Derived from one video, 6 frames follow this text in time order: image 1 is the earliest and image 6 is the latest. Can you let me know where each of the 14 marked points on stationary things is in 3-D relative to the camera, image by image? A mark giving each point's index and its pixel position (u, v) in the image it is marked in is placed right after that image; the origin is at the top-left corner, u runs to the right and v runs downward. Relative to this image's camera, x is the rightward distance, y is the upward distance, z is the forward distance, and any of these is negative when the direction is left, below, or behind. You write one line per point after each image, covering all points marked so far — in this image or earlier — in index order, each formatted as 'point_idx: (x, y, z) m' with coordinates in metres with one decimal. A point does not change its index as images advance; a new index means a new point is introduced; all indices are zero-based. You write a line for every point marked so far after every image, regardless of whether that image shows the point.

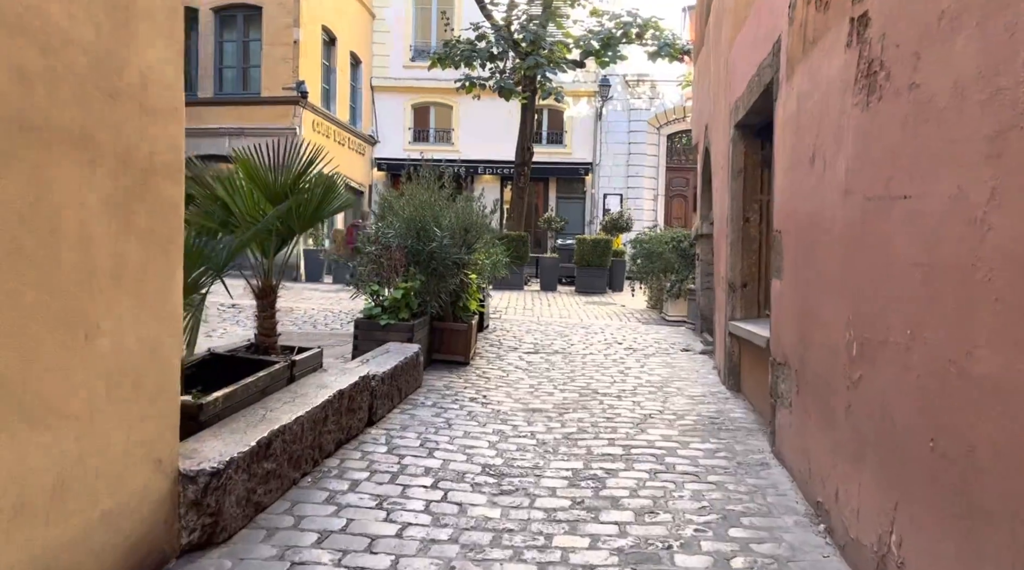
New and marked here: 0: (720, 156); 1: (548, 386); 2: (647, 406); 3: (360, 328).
0: (+1.8, +1.1, +7.2) m
1: (+0.3, -0.8, +6.6) m
2: (+1.0, -0.9, +5.8) m
3: (-1.2, -0.3, +6.4) m
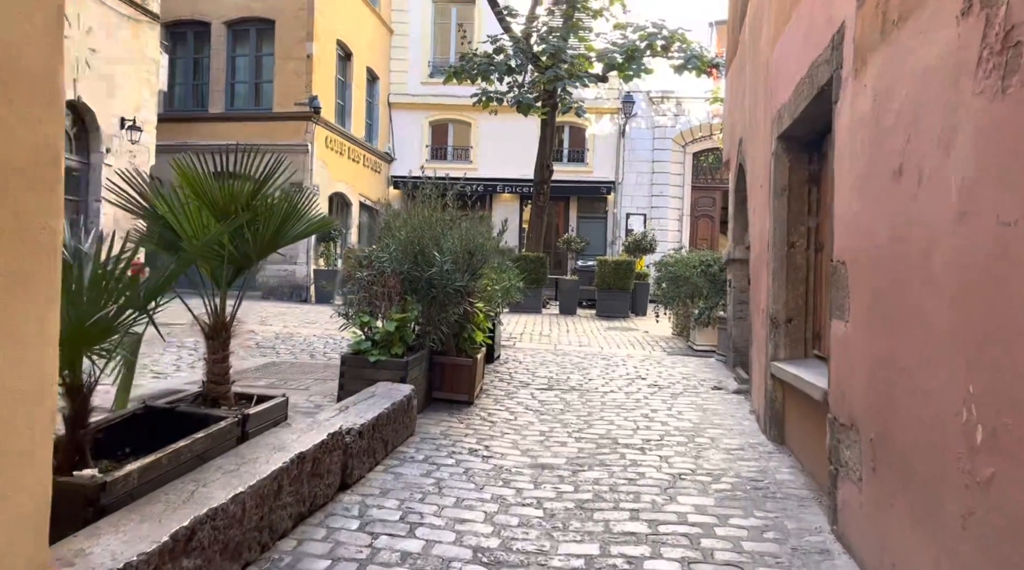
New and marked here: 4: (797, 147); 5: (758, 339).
0: (+1.9, +0.9, +6.4) m
1: (+0.3, -1.0, +5.7) m
2: (+1.0, -1.1, +4.9) m
3: (-1.1, -0.6, +5.6) m
4: (+1.9, +0.9, +5.4) m
5: (+1.9, -0.4, +6.5) m
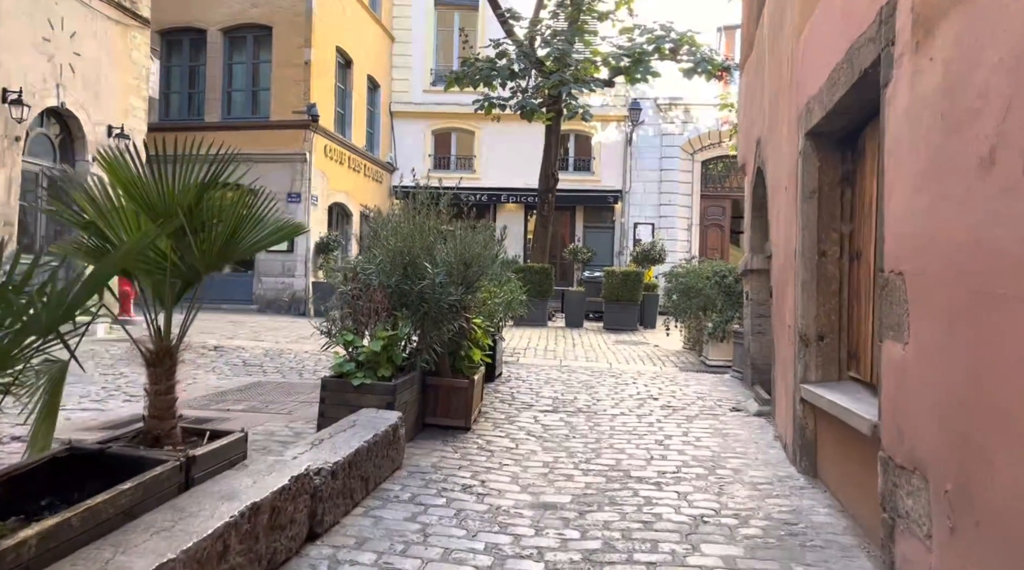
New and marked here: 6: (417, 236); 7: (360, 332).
0: (+1.9, +0.8, +5.8) m
1: (+0.3, -1.1, +5.2) m
2: (+1.0, -1.2, +4.3) m
3: (-1.1, -0.6, +5.0) m
4: (+1.9, +0.8, +4.9) m
5: (+1.9, -0.5, +5.9) m
6: (-0.7, +0.3, +5.7) m
7: (-1.0, -0.3, +5.4) m
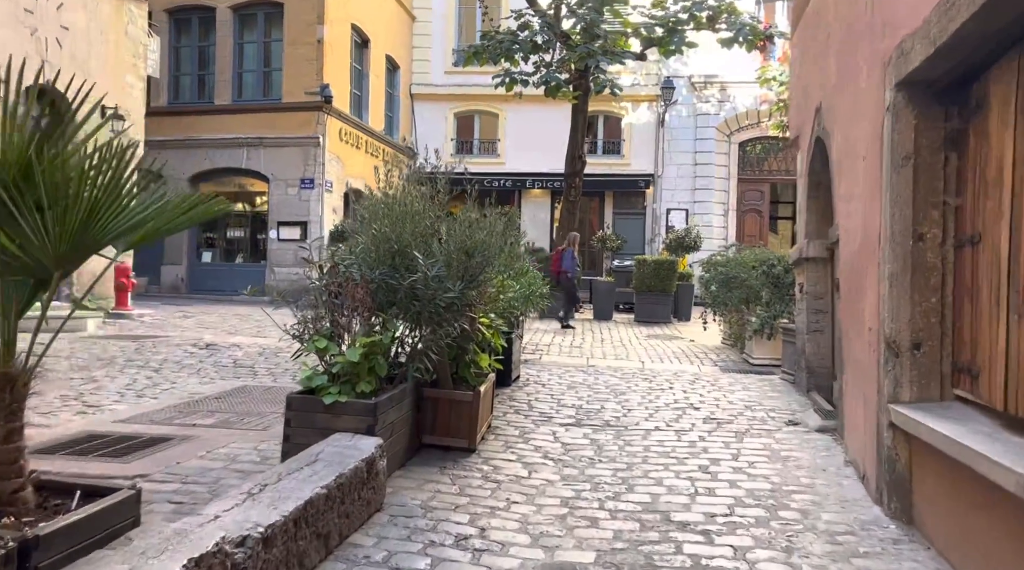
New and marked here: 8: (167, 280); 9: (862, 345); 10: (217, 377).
0: (+2.0, +0.8, +4.7) m
1: (+0.4, -1.1, +4.1) m
2: (+1.0, -1.1, +3.3) m
3: (-1.1, -0.6, +4.1) m
4: (+1.9, +0.9, +3.8) m
5: (+2.0, -0.5, +4.8) m
6: (-0.6, +0.4, +4.7) m
7: (-1.0, -0.3, +4.5) m
8: (-7.4, +0.1, +17.5) m
9: (+2.0, -0.3, +4.6) m
10: (-2.7, -0.8, +7.5) m
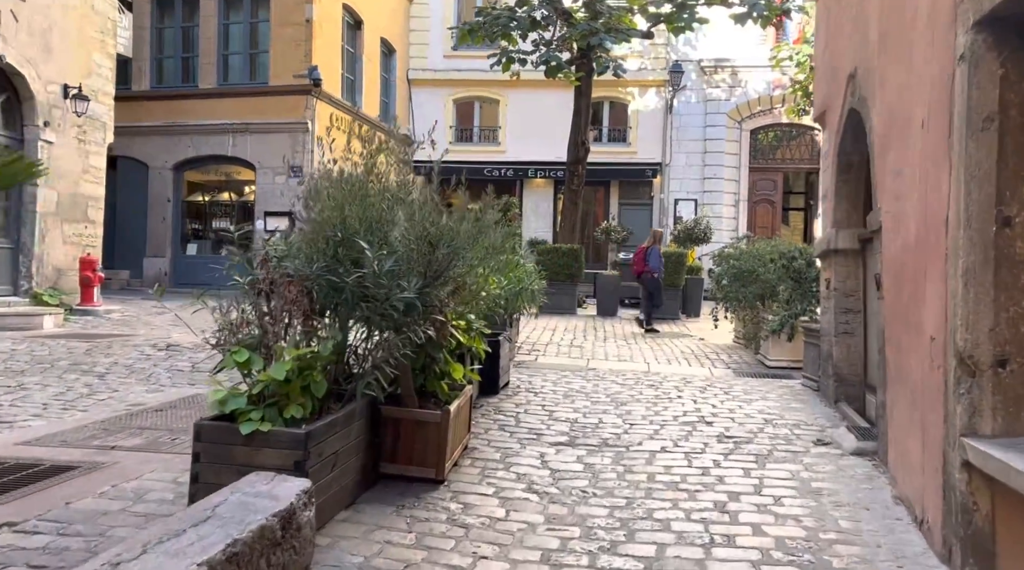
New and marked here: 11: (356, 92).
0: (+1.9, +0.8, +3.8) m
1: (+0.3, -1.1, +3.3) m
2: (+0.9, -1.1, +2.5) m
3: (-1.2, -0.6, +3.2) m
4: (+1.8, +0.9, +2.9) m
5: (+1.9, -0.5, +3.9) m
6: (-0.7, +0.4, +3.8) m
7: (-1.1, -0.3, +3.6) m
8: (-7.4, +0.2, +16.7) m
9: (+1.8, -0.3, +3.7) m
10: (-2.8, -0.8, +6.6) m
11: (-3.5, +4.3, +18.1) m
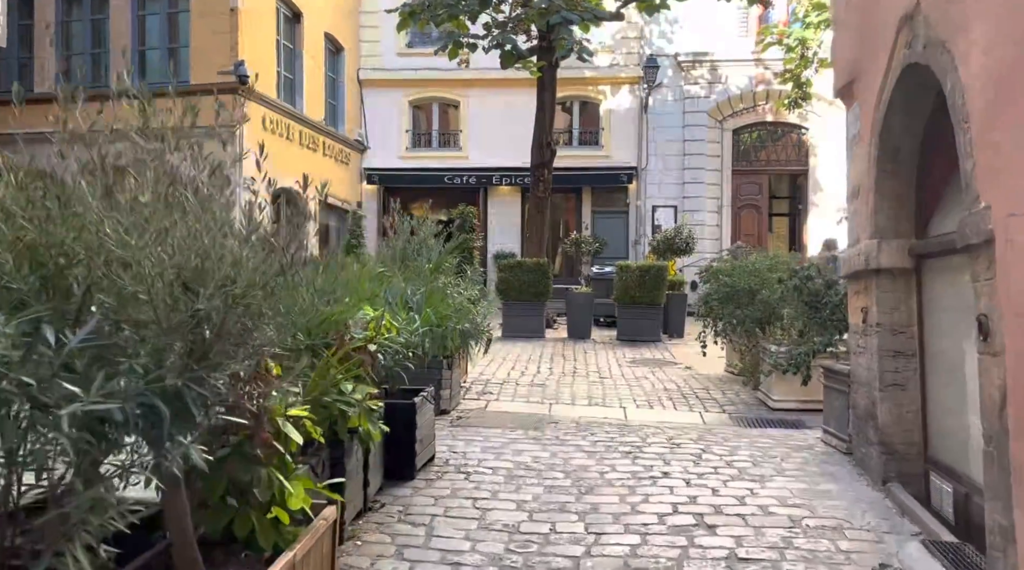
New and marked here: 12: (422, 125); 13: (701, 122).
0: (+1.5, +0.7, +2.1) m
1: (-0.1, -1.3, +1.4) m
2: (+0.5, -1.3, +0.6) m
3: (-1.6, -0.8, +1.4) m
4: (+1.4, +0.7, +1.1) m
5: (+1.5, -0.6, +2.1) m
6: (-1.1, +0.2, +2.0) m
7: (-1.5, -0.5, +1.7) m
8: (-8.1, -0.3, +14.7) m
9: (+1.4, -0.5, +1.9) m
10: (-3.2, -1.1, +4.7) m
11: (-4.3, +3.8, +16.2) m
12: (-2.2, +3.8, +19.5) m
13: (+4.0, +3.5, +17.3) m
